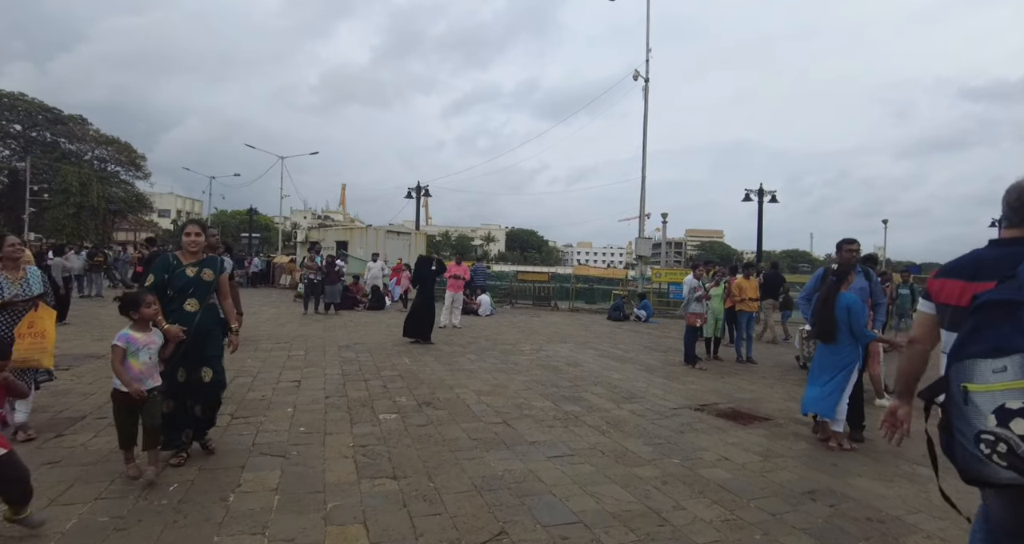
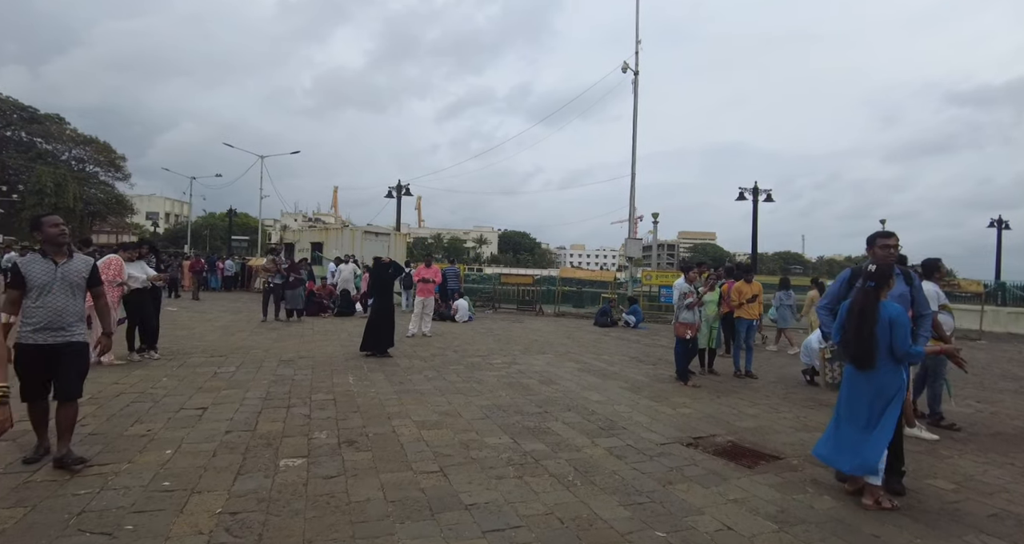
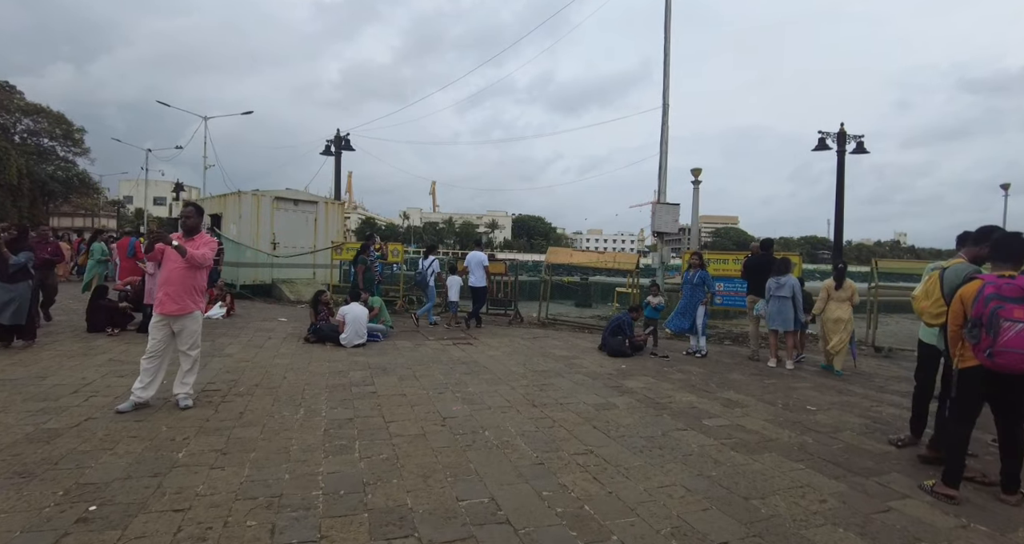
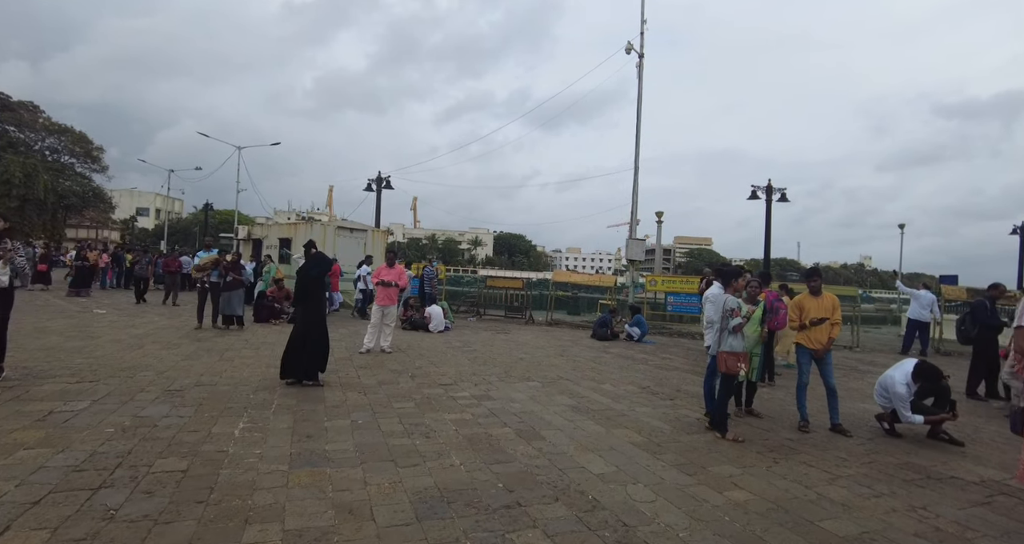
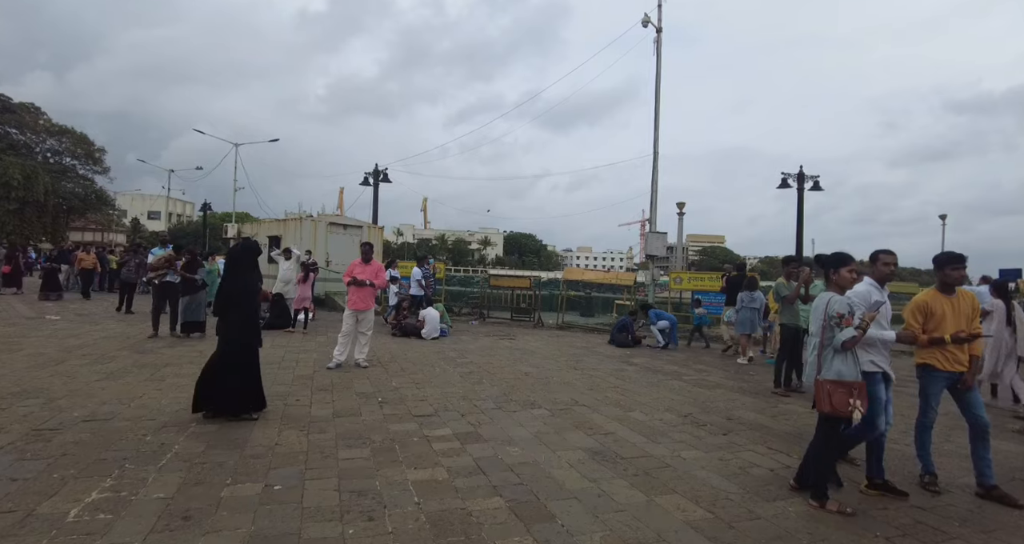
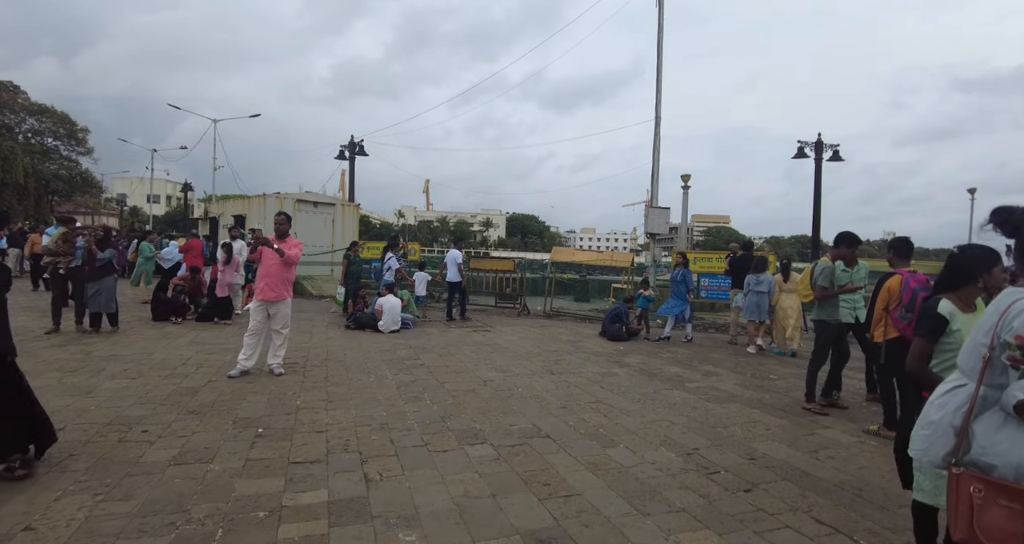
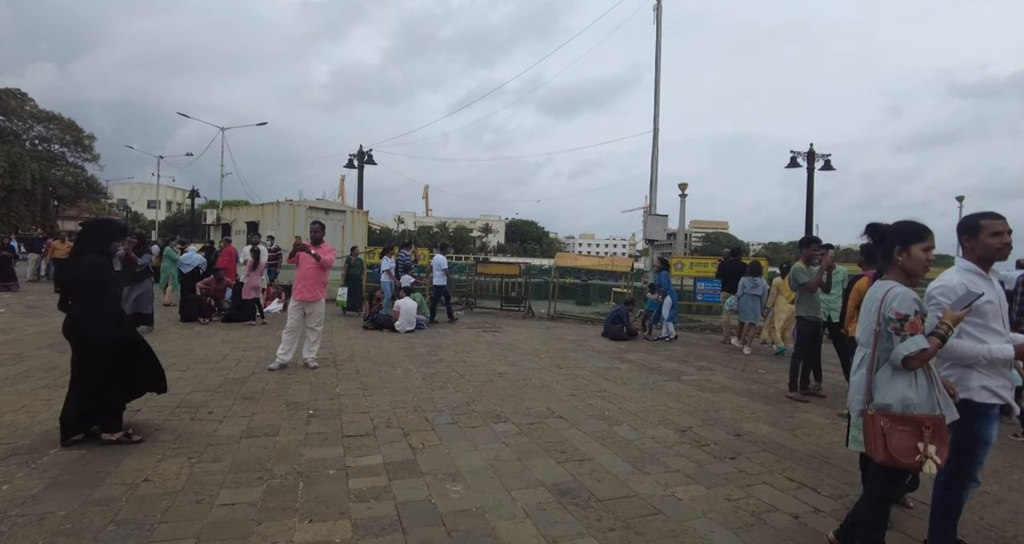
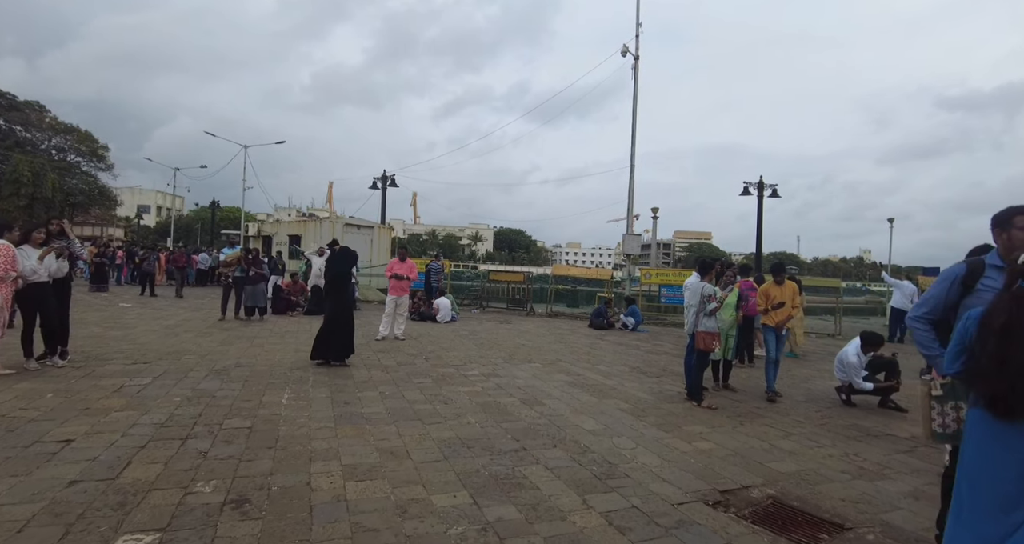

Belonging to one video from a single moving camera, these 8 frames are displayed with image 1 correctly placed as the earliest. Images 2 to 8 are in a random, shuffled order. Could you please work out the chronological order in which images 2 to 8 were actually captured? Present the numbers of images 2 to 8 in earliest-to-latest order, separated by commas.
2, 8, 4, 5, 7, 6, 3
